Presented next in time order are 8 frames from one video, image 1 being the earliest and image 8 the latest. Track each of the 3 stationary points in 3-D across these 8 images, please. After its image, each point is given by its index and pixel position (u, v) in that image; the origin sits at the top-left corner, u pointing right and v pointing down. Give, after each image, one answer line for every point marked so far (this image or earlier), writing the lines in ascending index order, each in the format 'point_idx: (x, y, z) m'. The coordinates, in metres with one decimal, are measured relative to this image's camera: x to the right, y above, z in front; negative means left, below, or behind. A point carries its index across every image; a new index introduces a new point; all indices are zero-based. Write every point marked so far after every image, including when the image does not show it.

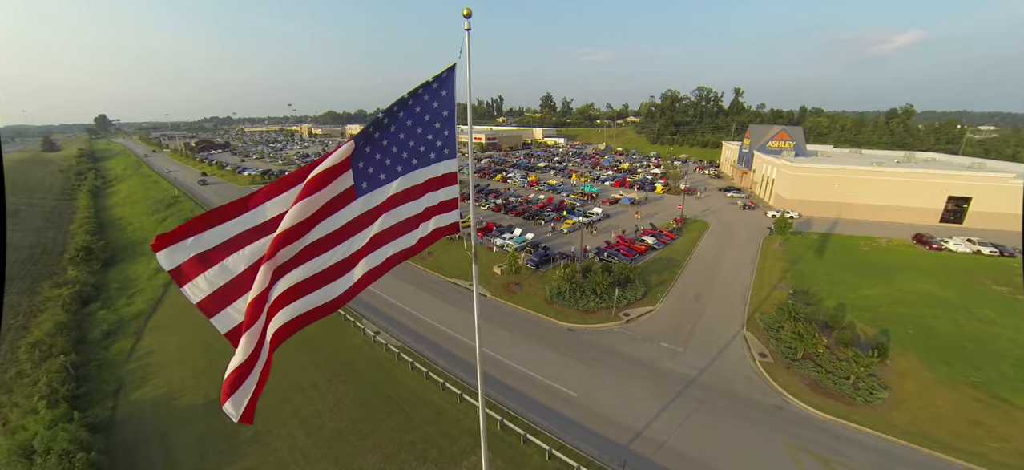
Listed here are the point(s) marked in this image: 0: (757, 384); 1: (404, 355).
0: (+9.5, -5.8, +14.9) m
1: (-5.0, -5.5, +17.6) m
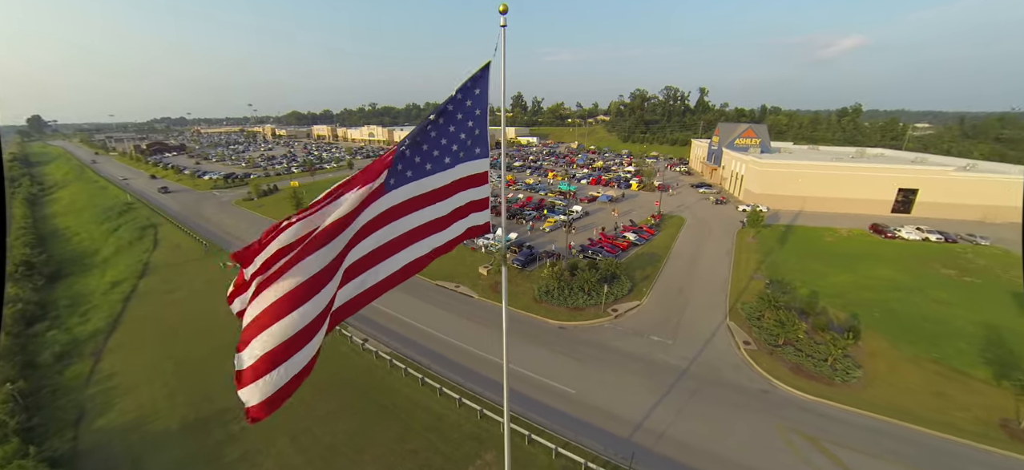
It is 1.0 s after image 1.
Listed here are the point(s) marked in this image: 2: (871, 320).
0: (+9.5, -5.5, +15.7) m
1: (-5.2, -5.6, +17.2) m
2: (+15.8, -3.7, +16.7) m
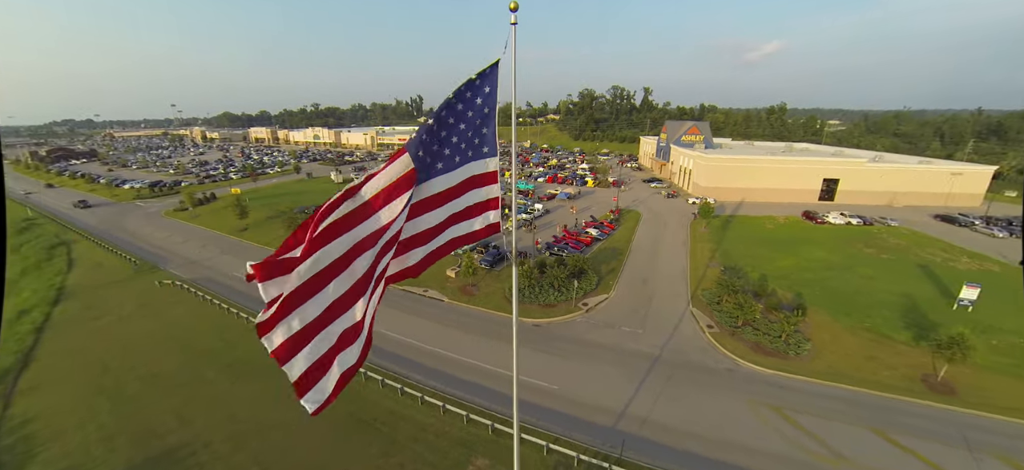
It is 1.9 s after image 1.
0: (+8.7, -5.1, +16.8) m
1: (-6.0, -5.9, +16.5) m
2: (+14.7, -3.1, +18.7) m
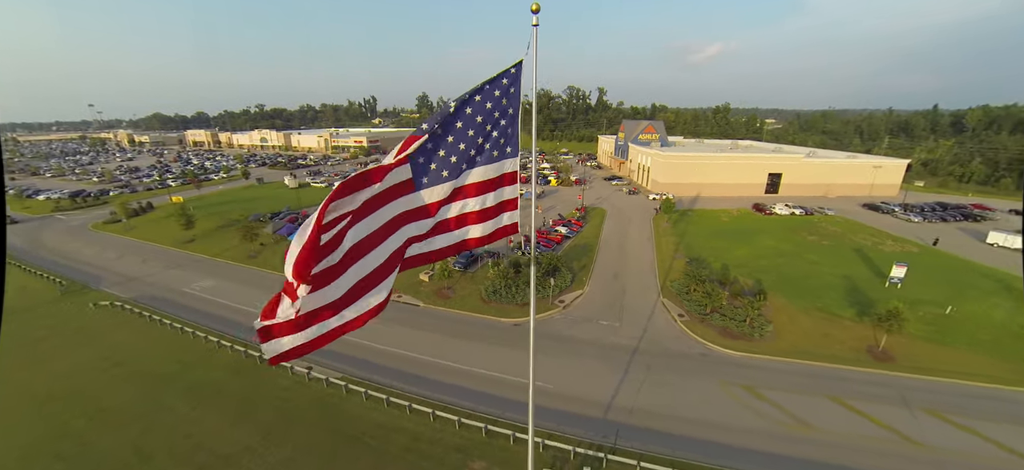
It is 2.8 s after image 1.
0: (+8.0, -4.8, +17.8) m
1: (-6.6, -6.2, +15.8) m
2: (+13.7, -2.5, +20.3) m
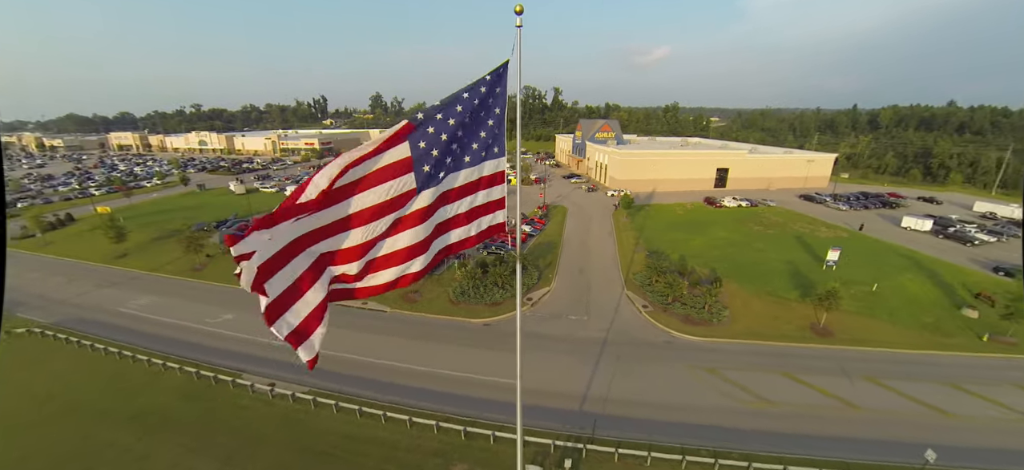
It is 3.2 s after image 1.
0: (+6.7, -4.6, +18.7) m
1: (-7.5, -6.4, +15.1) m
2: (+12.0, -2.1, +21.8) m
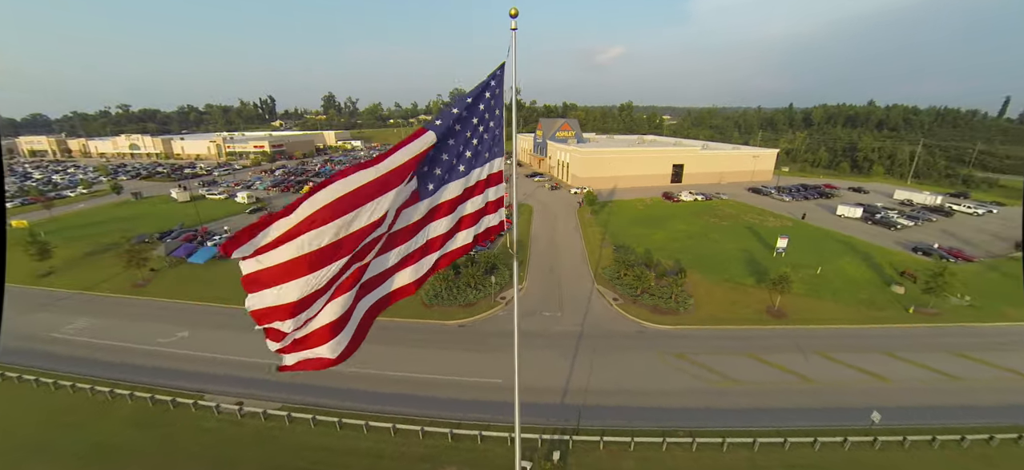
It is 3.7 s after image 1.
0: (+5.5, -4.3, +19.4) m
1: (-8.1, -6.7, +14.5) m
2: (+10.4, -1.6, +23.1) m
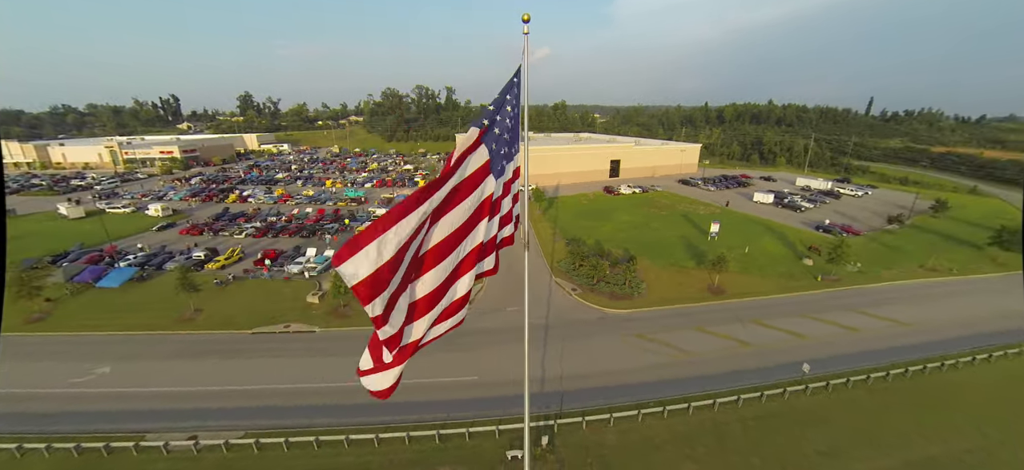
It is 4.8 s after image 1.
0: (+3.8, -3.9, +20.6) m
1: (-8.7, -7.1, +13.4) m
2: (+7.8, -1.0, +25.0) m
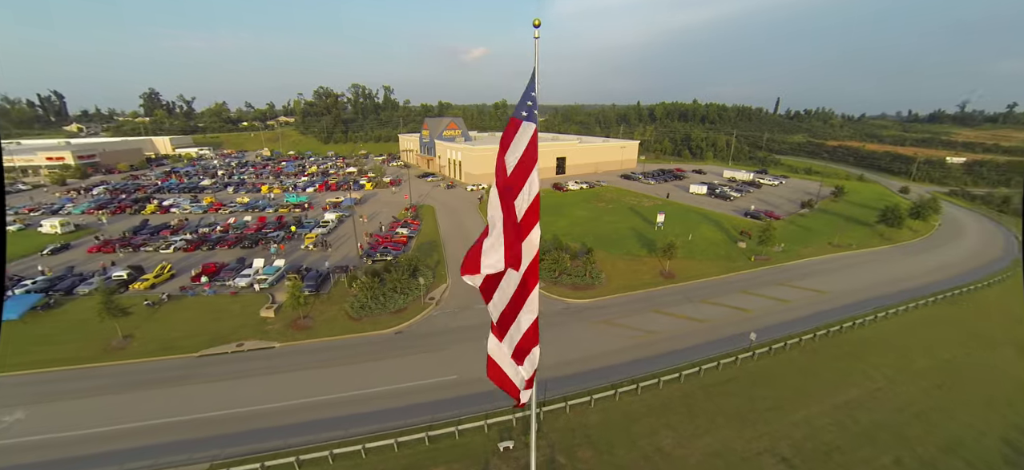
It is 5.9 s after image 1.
0: (+2.1, -3.7, +21.4) m
1: (-9.0, -7.5, +12.4) m
2: (+5.2, -0.5, +26.4) m
